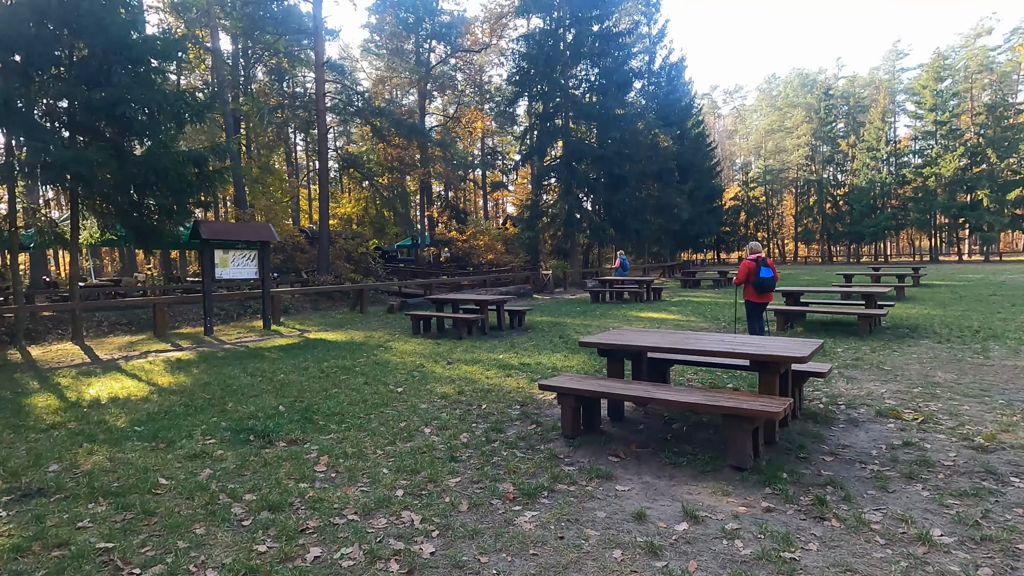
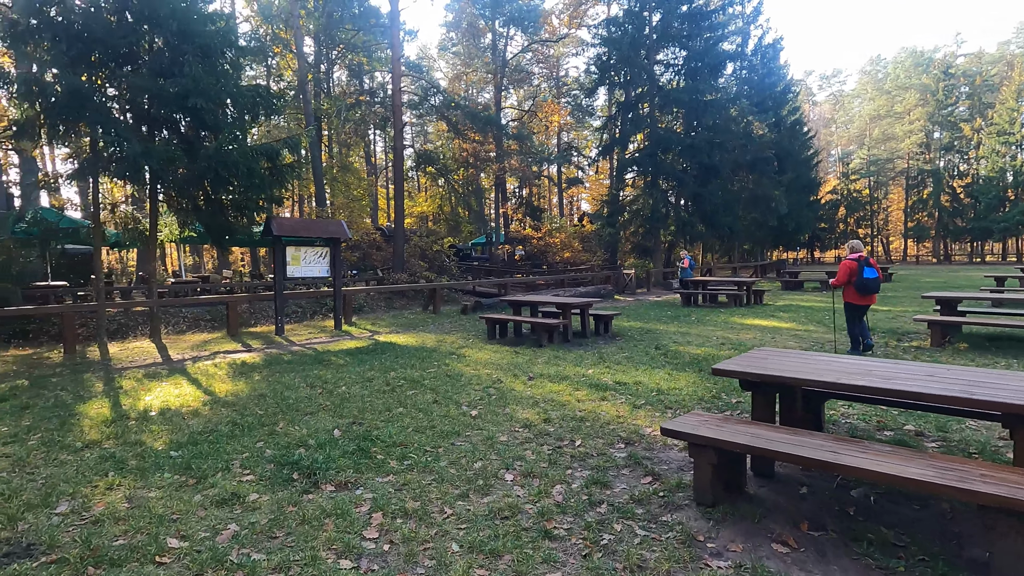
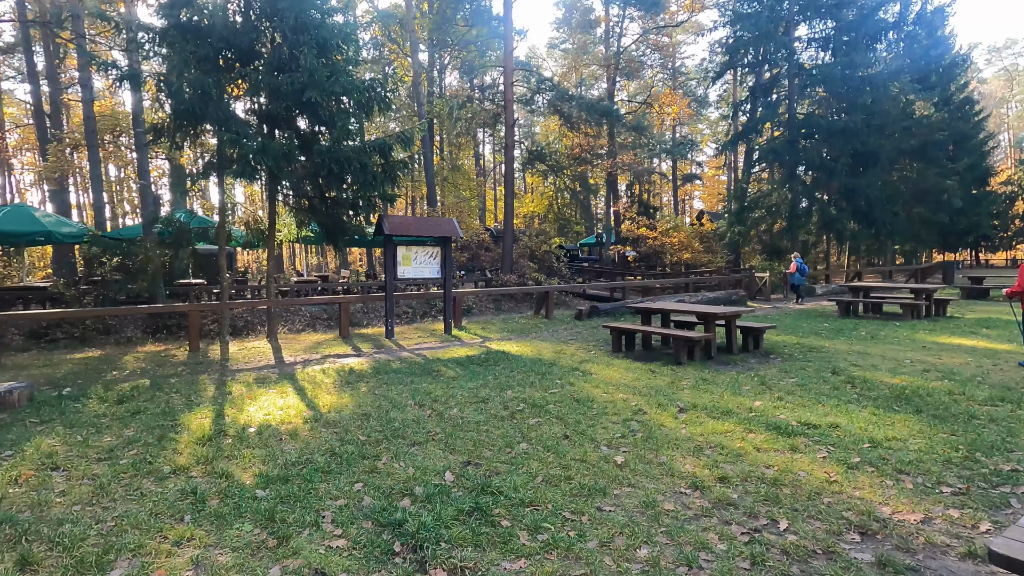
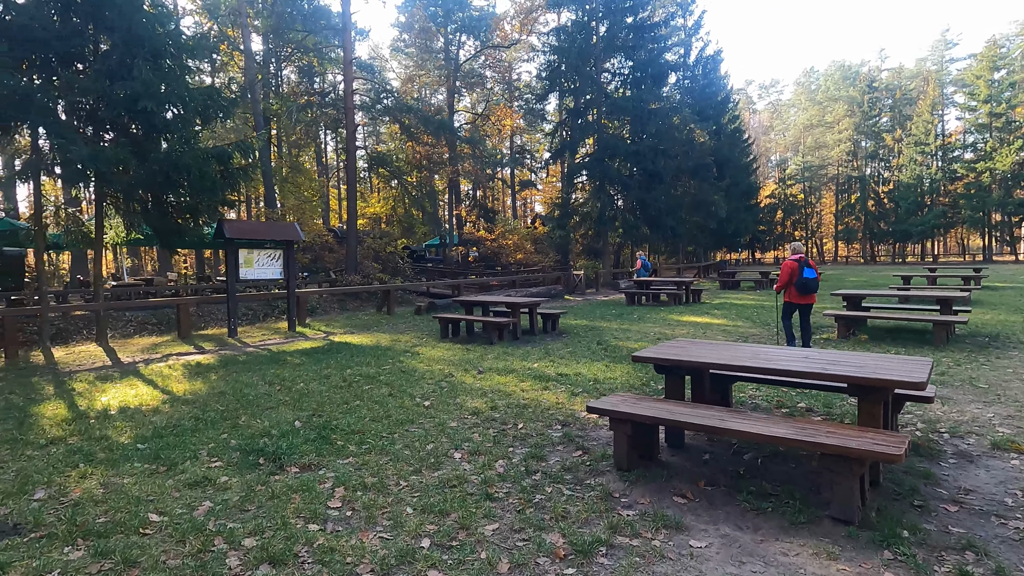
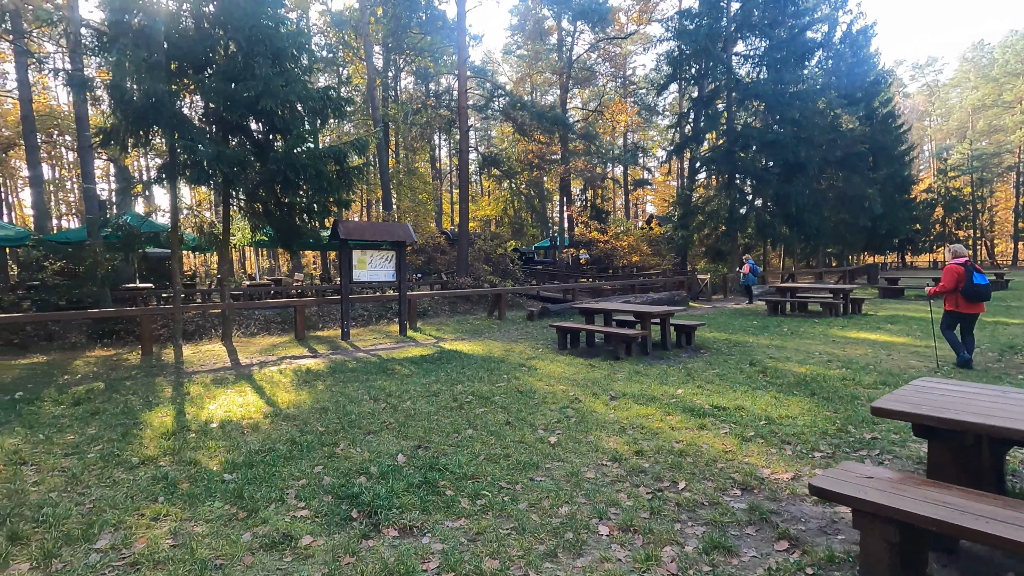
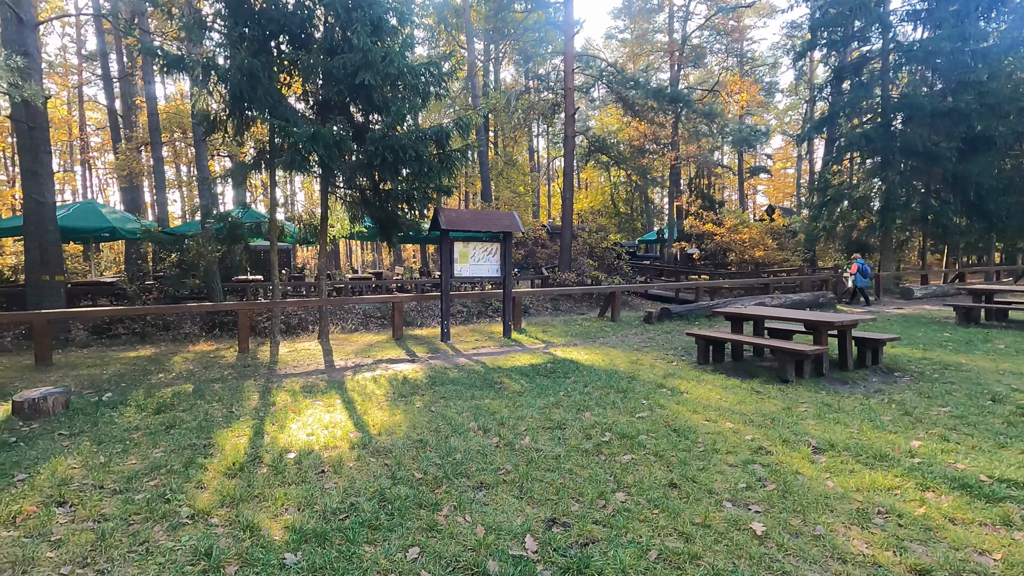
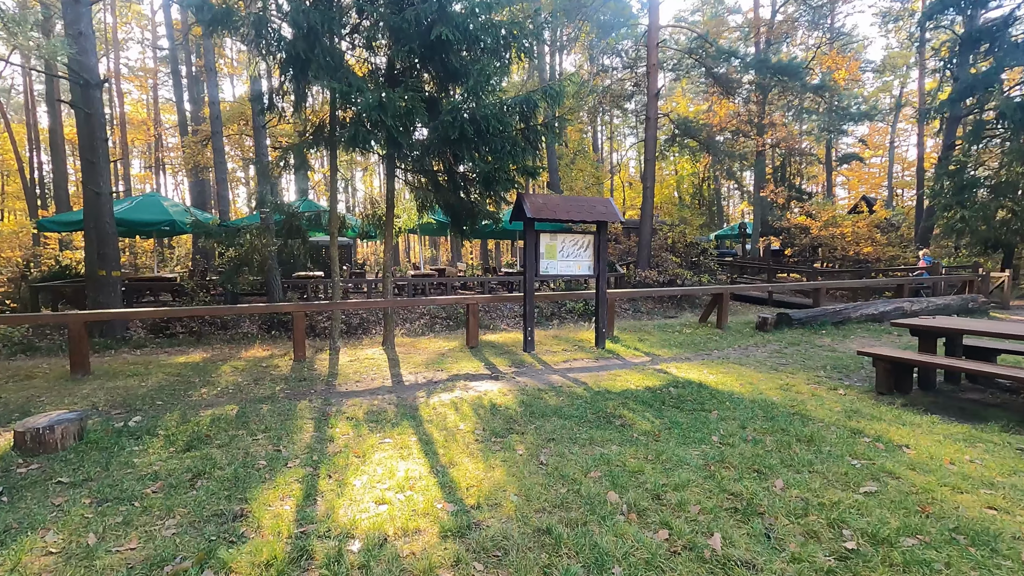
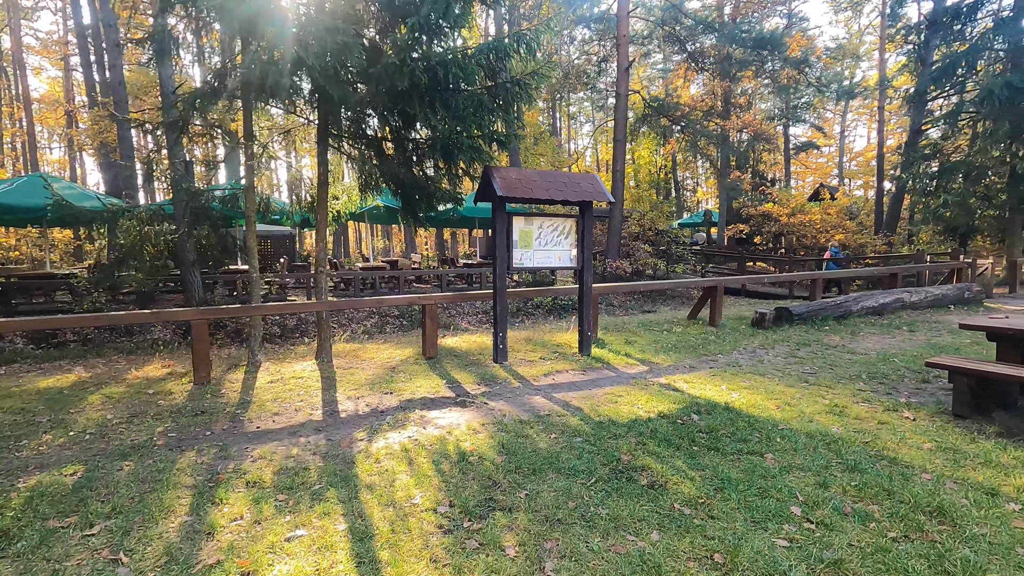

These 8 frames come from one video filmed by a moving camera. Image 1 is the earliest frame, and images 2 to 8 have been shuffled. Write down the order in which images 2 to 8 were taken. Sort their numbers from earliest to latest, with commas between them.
4, 2, 5, 3, 6, 7, 8
